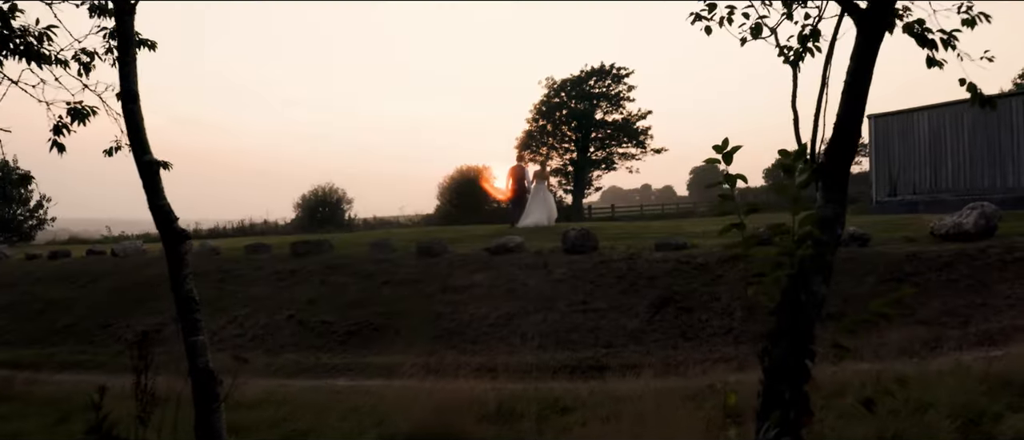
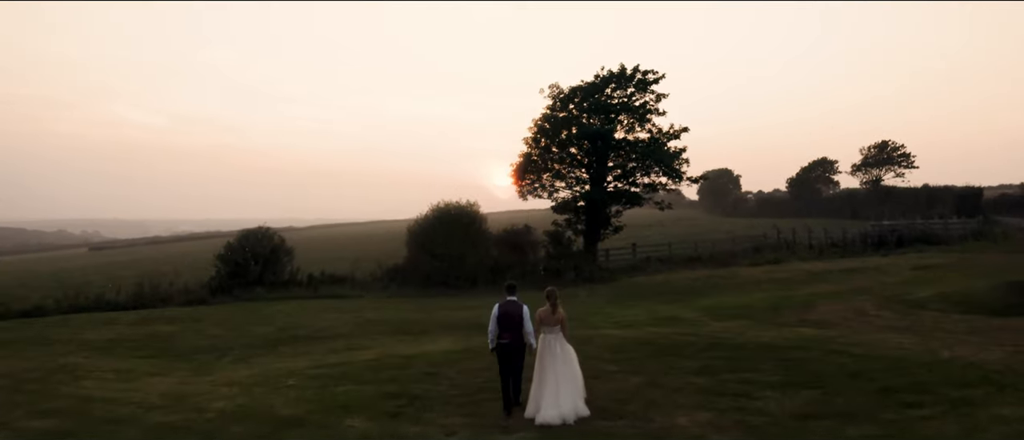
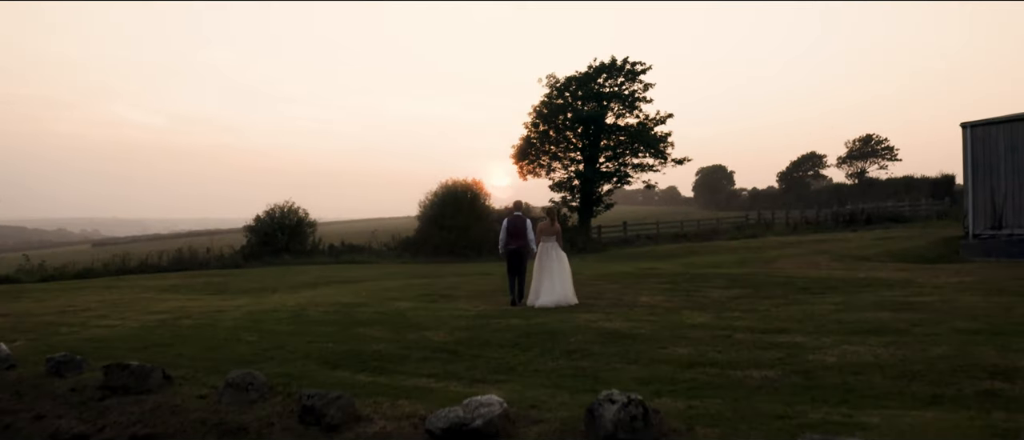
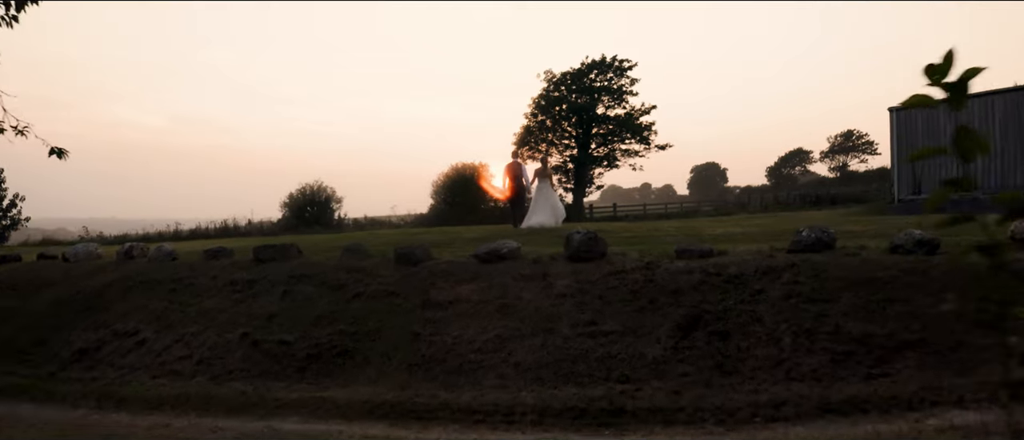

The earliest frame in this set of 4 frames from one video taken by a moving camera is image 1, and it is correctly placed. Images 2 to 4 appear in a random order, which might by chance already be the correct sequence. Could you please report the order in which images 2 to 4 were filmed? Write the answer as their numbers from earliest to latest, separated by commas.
4, 3, 2
